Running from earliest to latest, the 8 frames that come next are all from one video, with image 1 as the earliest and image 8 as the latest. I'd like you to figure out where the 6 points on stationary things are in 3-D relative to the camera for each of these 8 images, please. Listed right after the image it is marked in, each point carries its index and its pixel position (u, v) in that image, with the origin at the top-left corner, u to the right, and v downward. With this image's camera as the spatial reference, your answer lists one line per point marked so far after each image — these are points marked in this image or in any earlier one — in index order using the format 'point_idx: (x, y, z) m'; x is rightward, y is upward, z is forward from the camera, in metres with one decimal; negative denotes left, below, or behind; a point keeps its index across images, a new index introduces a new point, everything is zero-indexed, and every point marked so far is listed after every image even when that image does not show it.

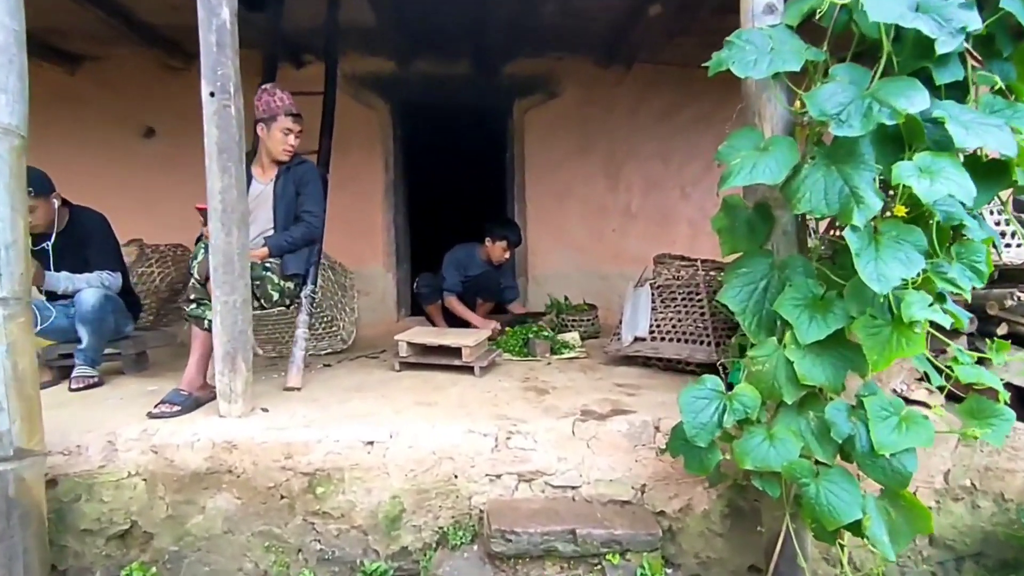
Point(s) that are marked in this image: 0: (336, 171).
0: (-1.7, +1.1, +5.2) m
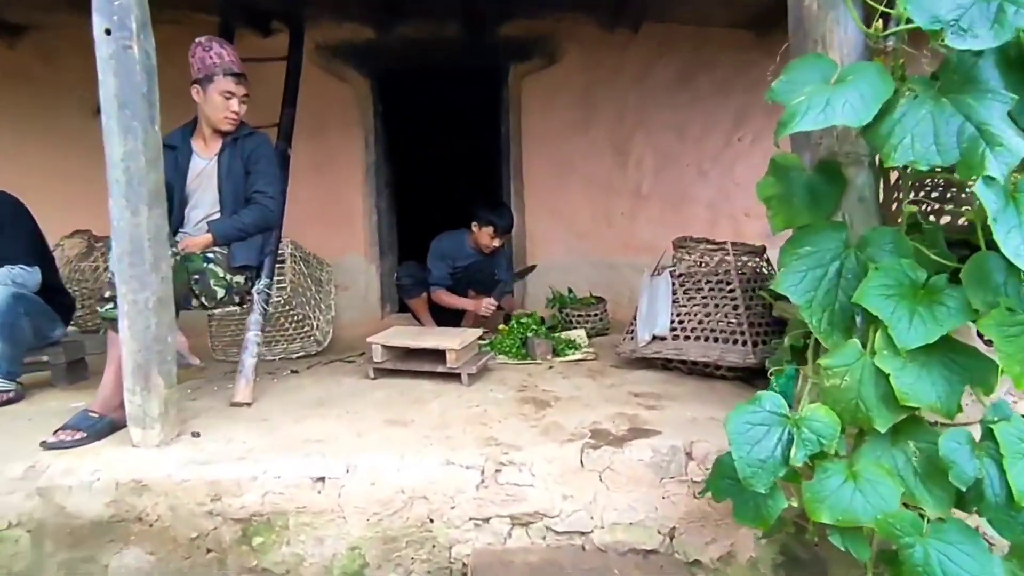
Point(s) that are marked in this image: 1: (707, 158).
0: (-1.7, +1.2, +4.6) m
1: (+1.7, +1.2, +4.8) m
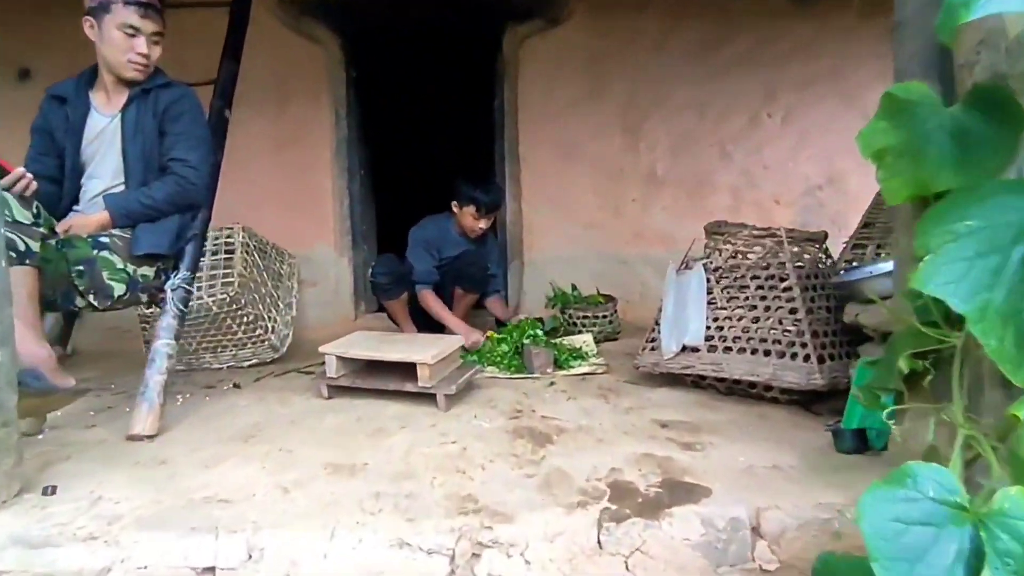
0: (-1.8, +1.2, +3.9) m
1: (+1.7, +1.2, +4.1) m
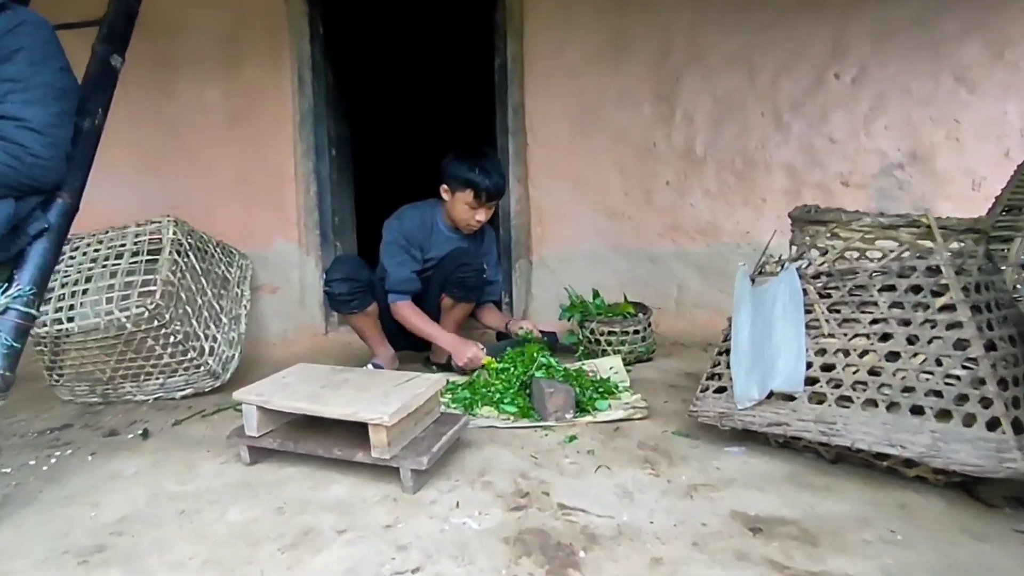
0: (-1.8, +1.2, +3.2) m
1: (+1.7, +1.1, +3.3) m
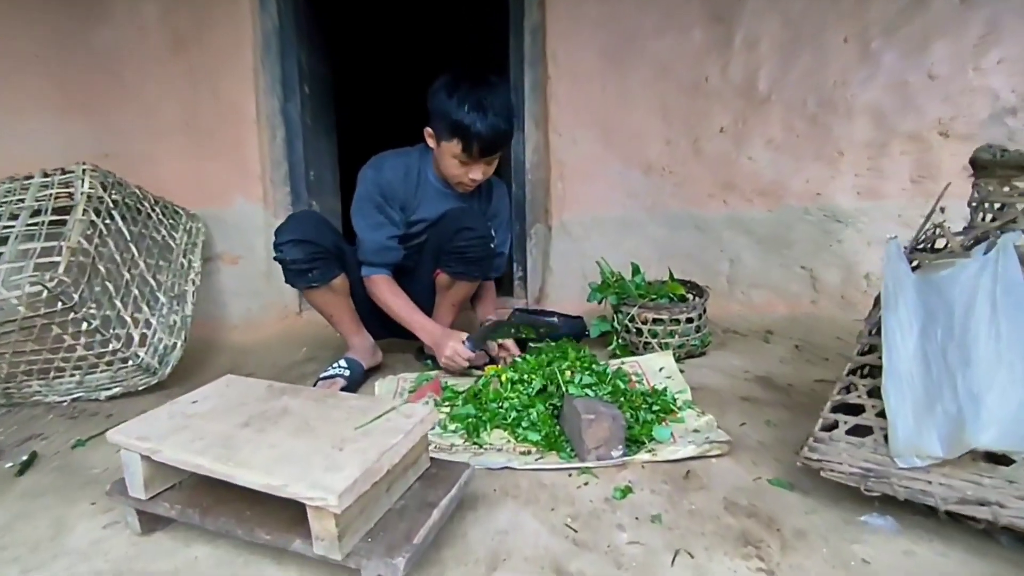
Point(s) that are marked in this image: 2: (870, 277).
0: (-1.7, +1.3, +2.5) m
1: (+1.8, +1.3, +2.6) m
2: (+1.9, +0.1, +2.8) m
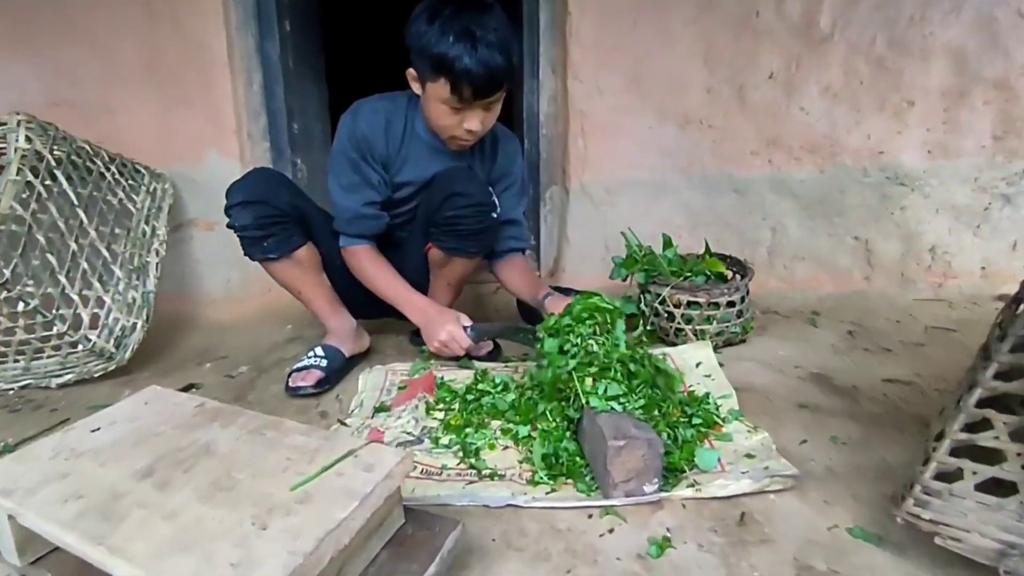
0: (-1.6, +1.4, +2.1) m
1: (+1.9, +1.4, +2.1) m
2: (+2.0, +0.2, +2.5) m
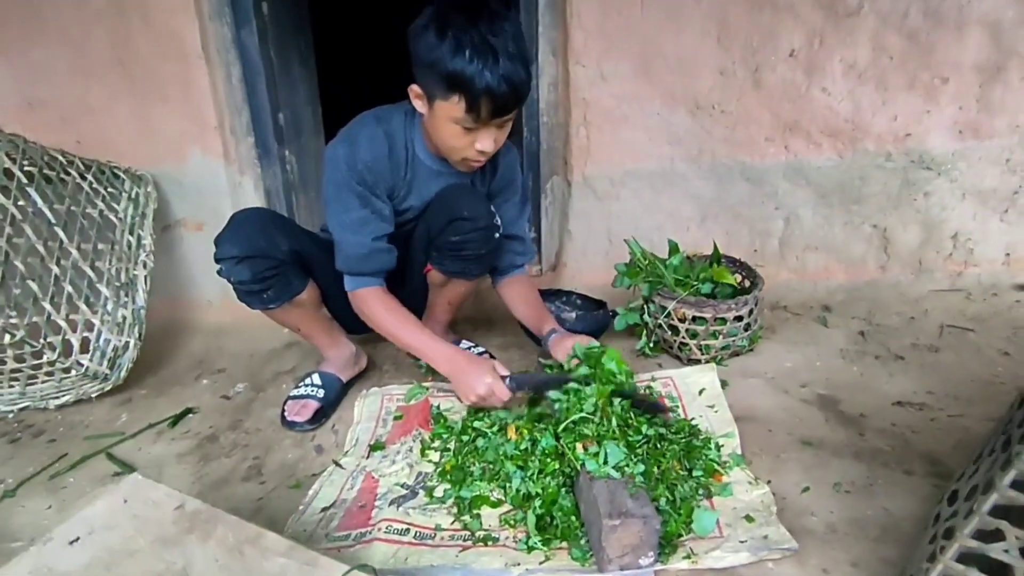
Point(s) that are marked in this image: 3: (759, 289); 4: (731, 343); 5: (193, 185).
0: (-1.6, +1.4, +1.9) m
1: (+1.8, +1.3, +1.8) m
2: (+2.0, +0.2, +2.3) m
3: (+0.8, 0.0, +1.8) m
4: (+0.7, -0.2, +1.8) m
5: (-1.3, +0.4, +2.2) m
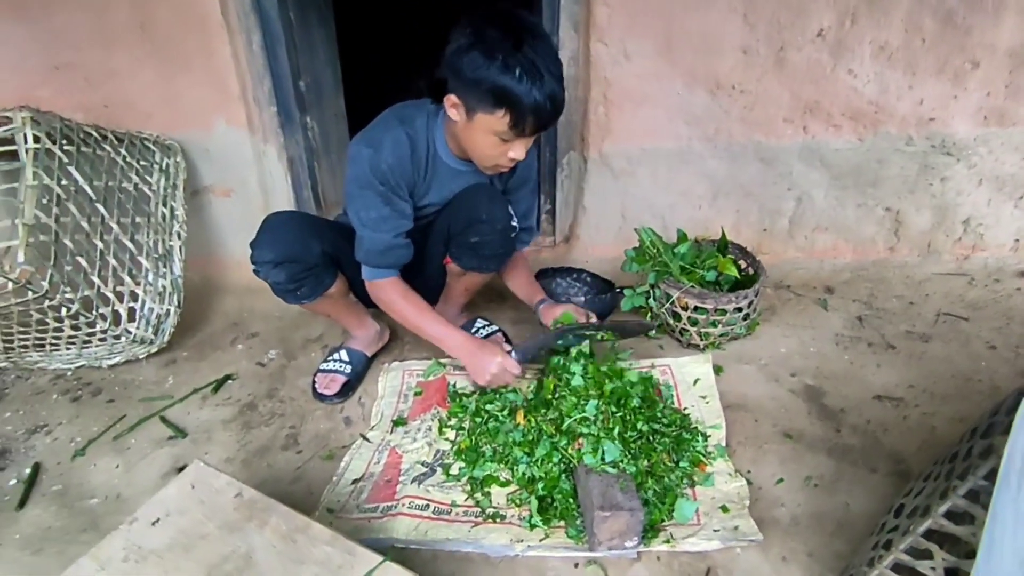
0: (-1.5, +1.5, +1.8) m
1: (+1.9, +1.3, +1.7) m
2: (+2.0, +0.3, +2.4) m
3: (+0.9, 0.0, +1.9) m
4: (+0.8, -0.2, +1.9) m
5: (-1.2, +0.6, +2.3) m
